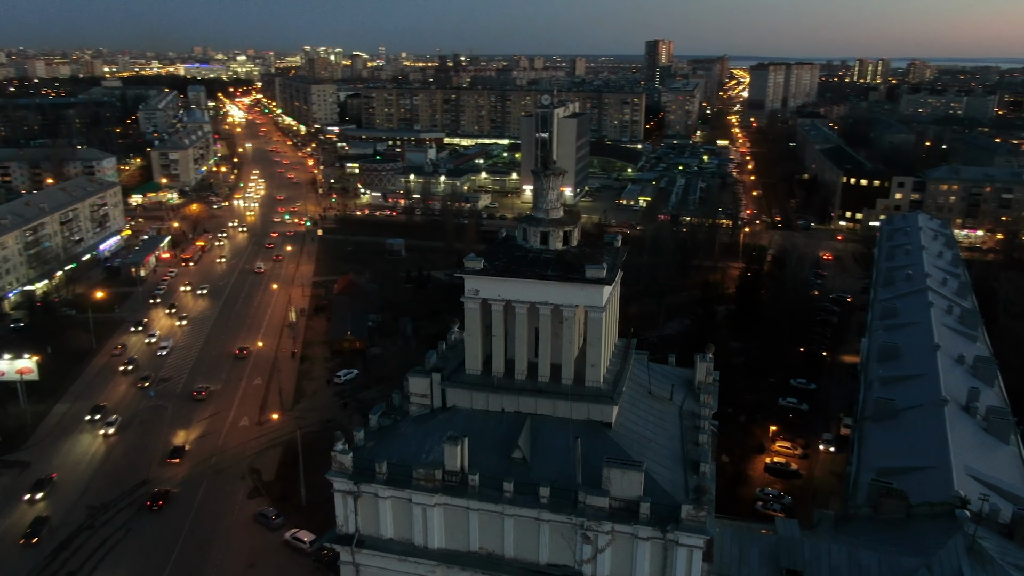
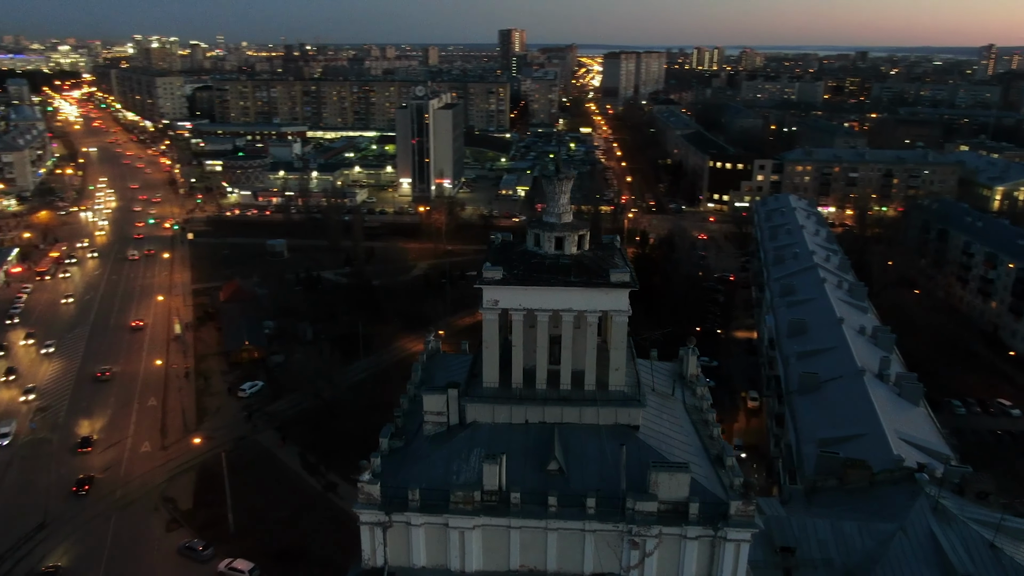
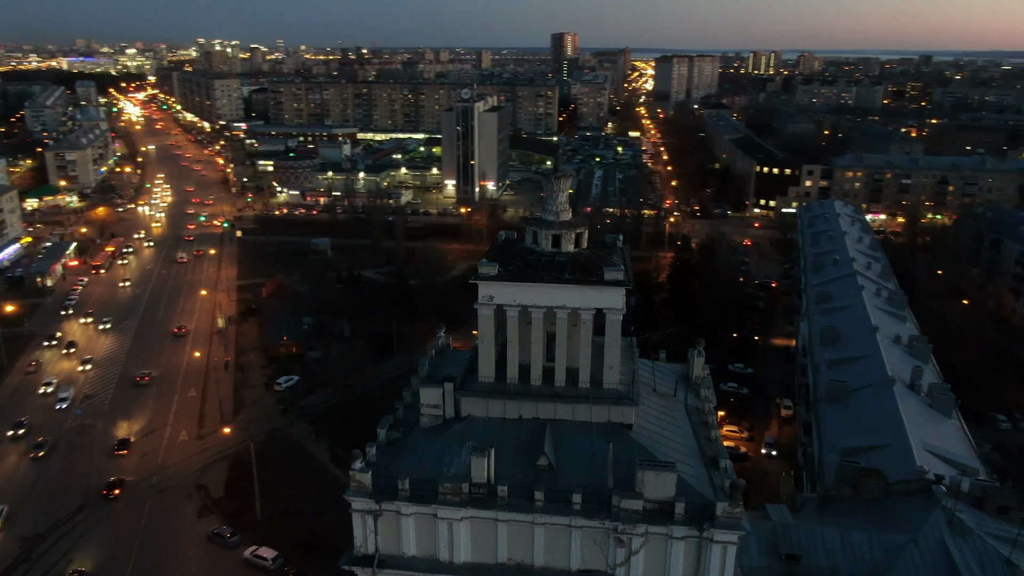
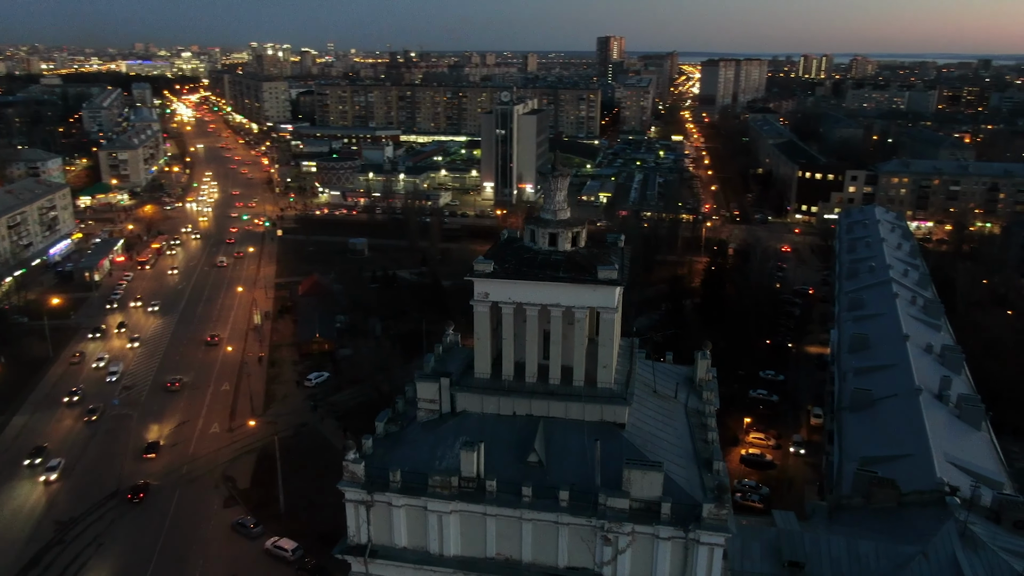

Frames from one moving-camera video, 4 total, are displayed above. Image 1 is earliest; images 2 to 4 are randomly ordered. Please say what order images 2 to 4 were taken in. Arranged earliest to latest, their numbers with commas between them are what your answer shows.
4, 3, 2
